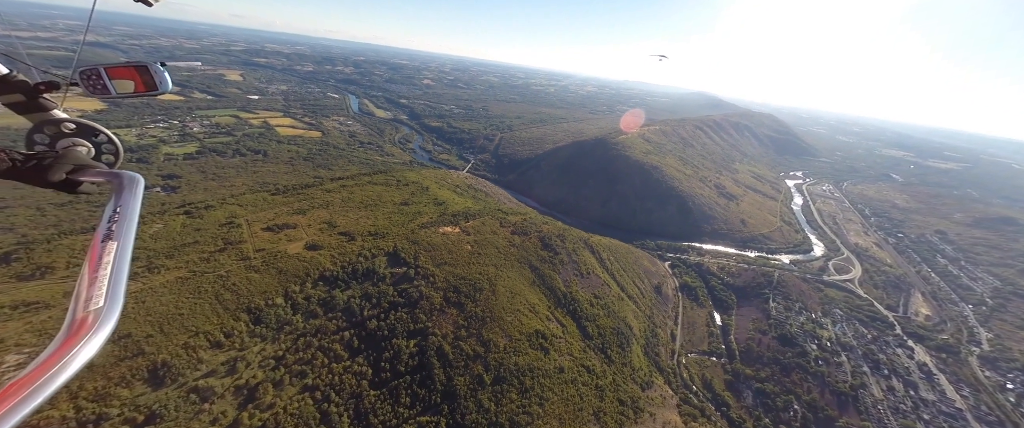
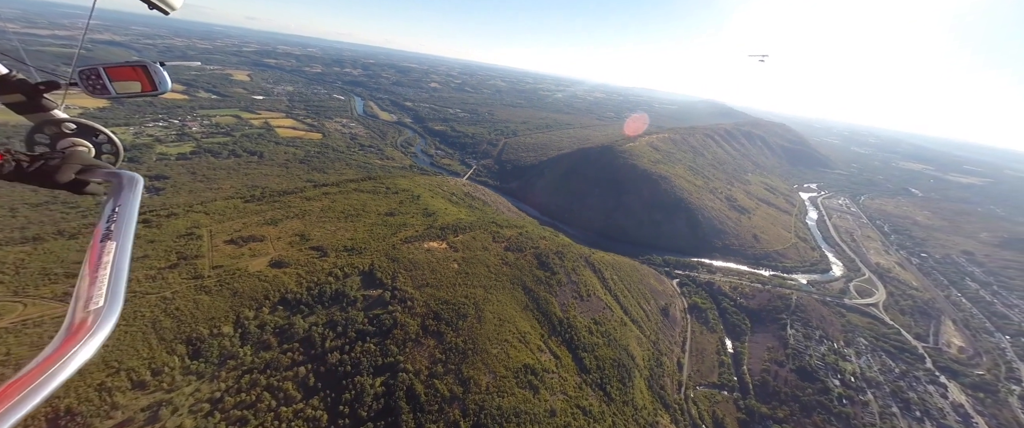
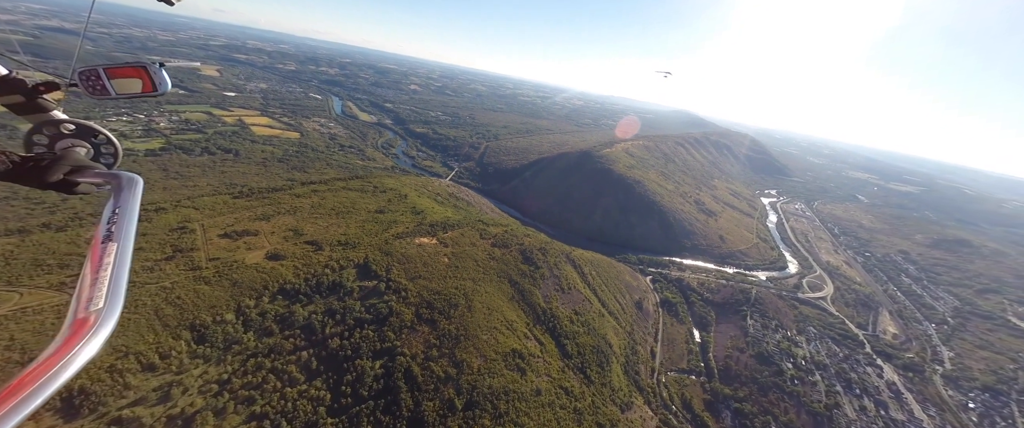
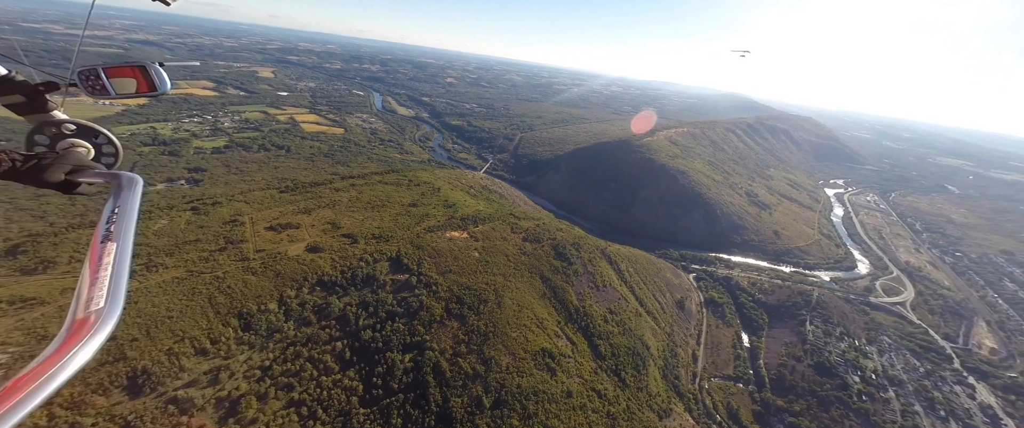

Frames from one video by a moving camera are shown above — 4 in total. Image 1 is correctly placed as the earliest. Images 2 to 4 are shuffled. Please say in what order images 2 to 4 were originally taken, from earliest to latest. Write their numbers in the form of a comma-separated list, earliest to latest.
3, 4, 2
